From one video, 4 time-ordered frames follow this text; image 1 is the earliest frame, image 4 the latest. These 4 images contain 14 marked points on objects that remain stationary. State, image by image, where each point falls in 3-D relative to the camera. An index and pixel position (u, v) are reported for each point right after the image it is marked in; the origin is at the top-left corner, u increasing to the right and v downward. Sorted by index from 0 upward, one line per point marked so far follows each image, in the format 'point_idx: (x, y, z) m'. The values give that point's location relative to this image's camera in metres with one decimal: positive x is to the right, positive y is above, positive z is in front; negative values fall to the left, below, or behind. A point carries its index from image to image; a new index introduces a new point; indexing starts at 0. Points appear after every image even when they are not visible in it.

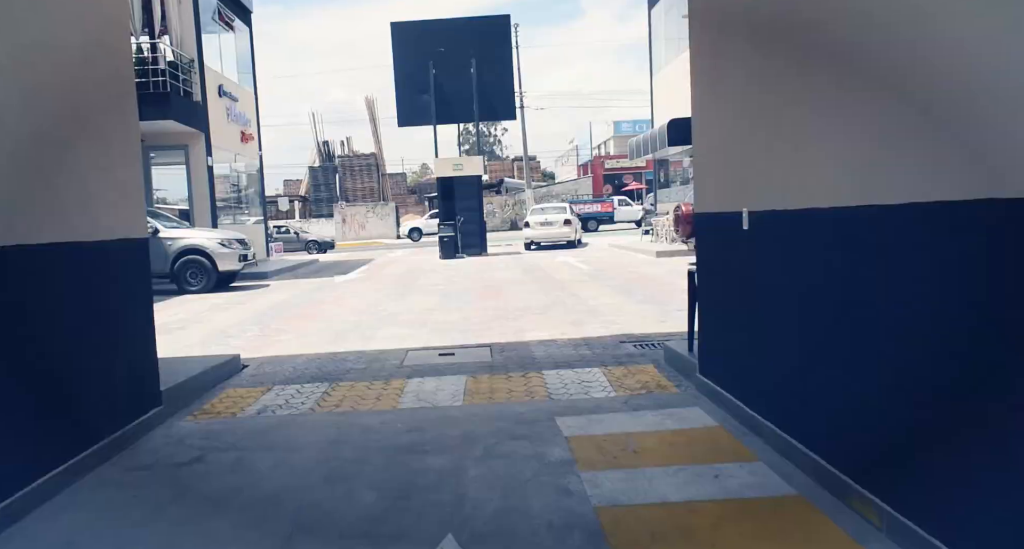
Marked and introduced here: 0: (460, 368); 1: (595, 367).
0: (-0.5, -0.9, +7.1) m
1: (+0.8, -0.9, +6.9) m
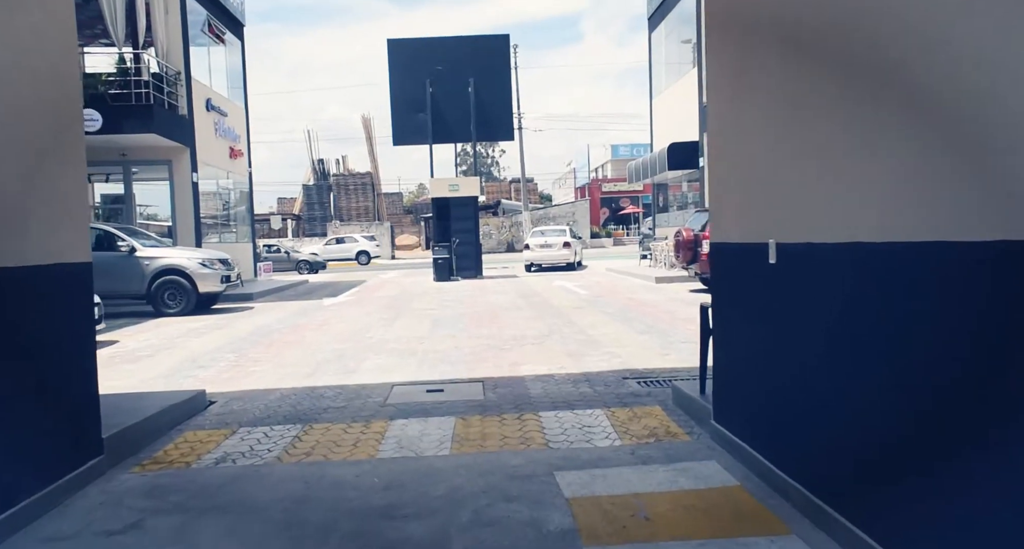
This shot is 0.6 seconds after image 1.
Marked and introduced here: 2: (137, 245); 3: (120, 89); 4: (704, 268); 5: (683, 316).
0: (-0.6, -1.2, +6.5) m
1: (+0.7, -1.2, +6.3) m
2: (-8.0, +0.6, +15.5) m
3: (-9.7, +4.6, +17.9) m
4: (+4.3, +0.2, +16.3) m
5: (+2.9, -0.7, +12.4) m
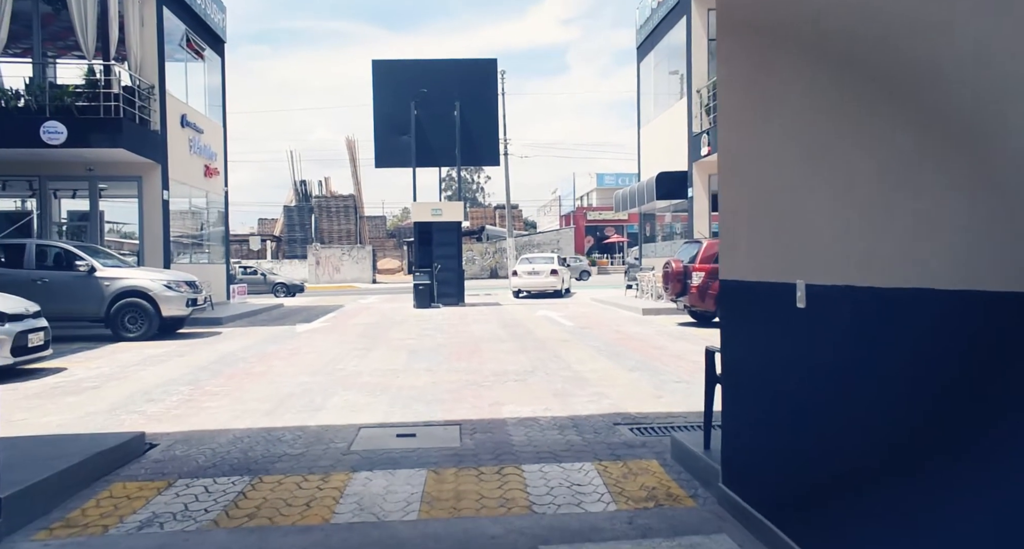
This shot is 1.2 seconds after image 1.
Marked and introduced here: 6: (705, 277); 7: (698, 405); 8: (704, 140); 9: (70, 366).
0: (-0.7, -1.5, +5.7) m
1: (+0.6, -1.4, +5.6) m
2: (-8.4, +0.2, +14.6) m
3: (-10.1, +4.1, +17.1) m
4: (+4.0, -0.6, +15.7) m
5: (+2.6, -1.3, +11.7) m
6: (+4.1, 0.0, +15.4) m
7: (+2.0, -1.4, +7.6) m
8: (+5.3, +3.7, +19.7) m
9: (-6.9, -1.4, +11.2) m
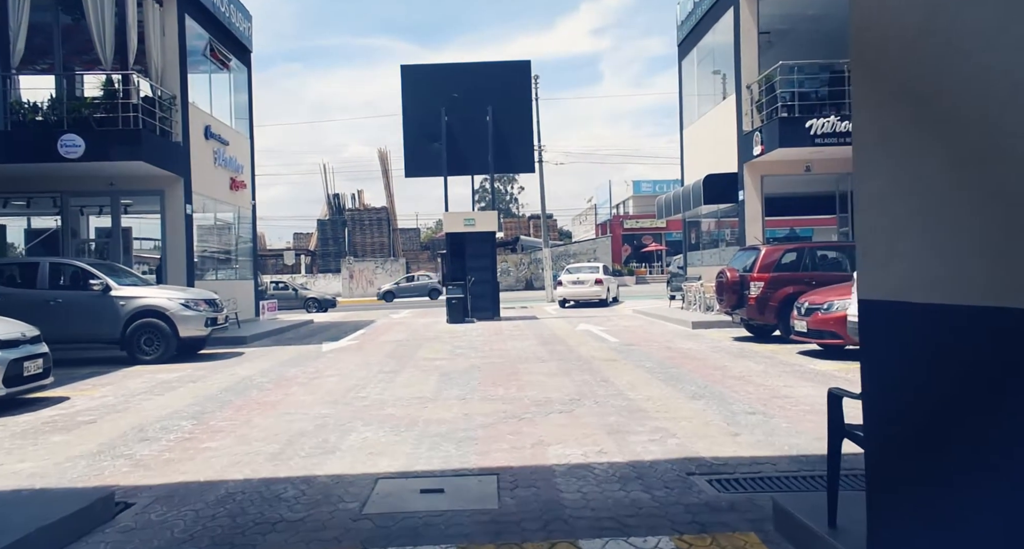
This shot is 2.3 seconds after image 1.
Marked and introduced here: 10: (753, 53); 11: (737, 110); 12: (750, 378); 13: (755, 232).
0: (-0.4, -1.6, +4.6) m
1: (+0.9, -1.6, +4.3) m
2: (-7.6, -0.2, +13.8) m
3: (-9.3, +3.7, +16.4) m
4: (+4.8, -0.8, +14.3) m
5: (+3.3, -1.4, +10.3) m
6: (+4.9, -0.2, +14.0) m
7: (+2.4, -1.5, +6.3) m
8: (+6.2, +3.5, +18.3) m
9: (-6.3, -1.7, +10.3) m
10: (+6.4, +5.8, +19.1) m
11: (+6.2, +4.5, +19.9) m
12: (+3.3, -1.4, +10.0) m
13: (+6.5, +1.1, +19.2) m
